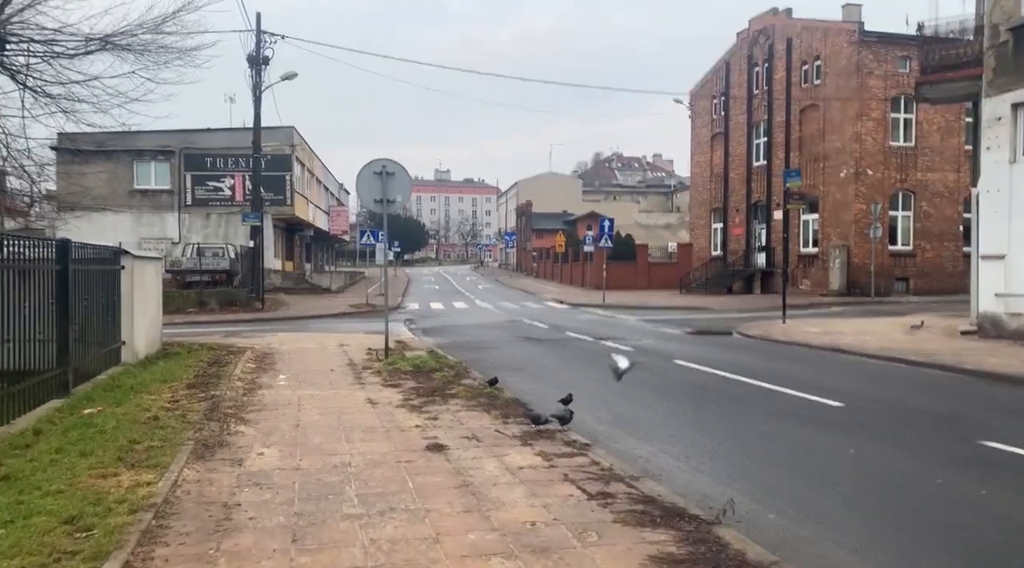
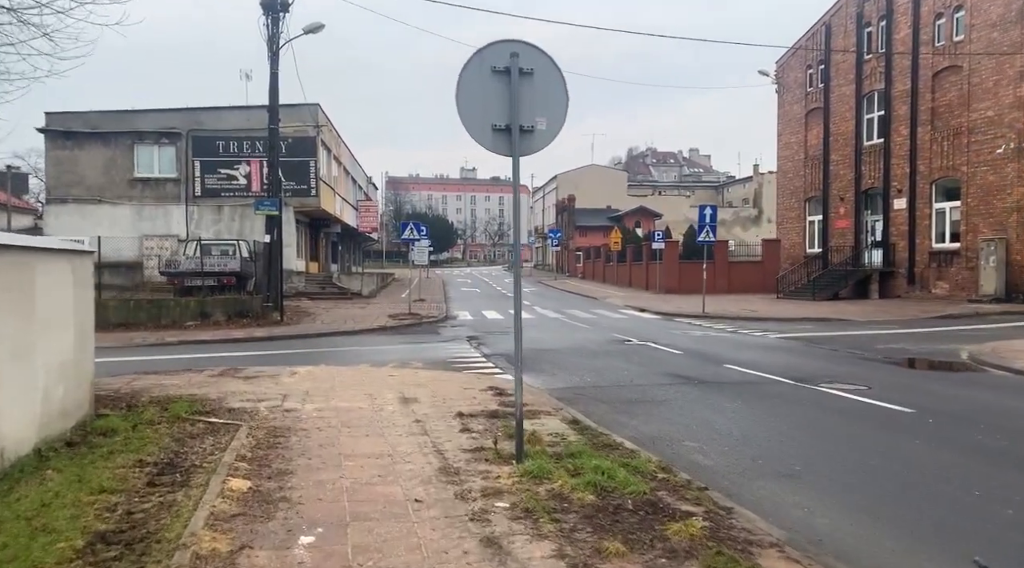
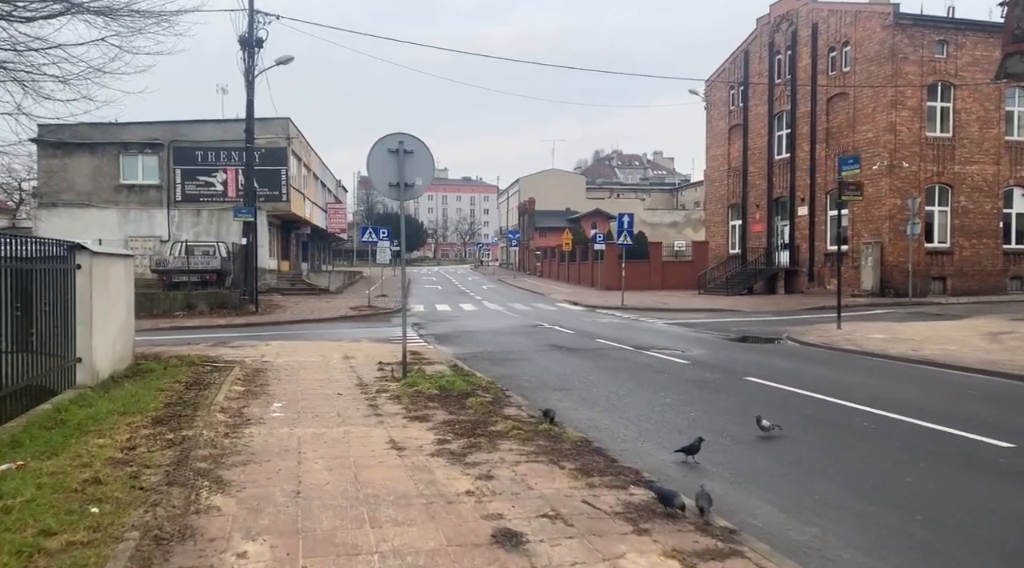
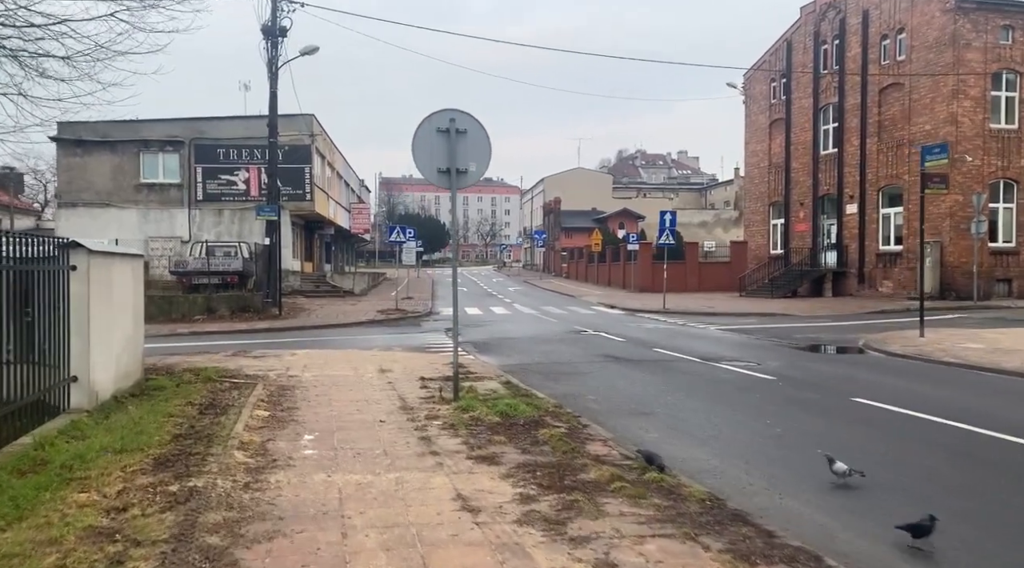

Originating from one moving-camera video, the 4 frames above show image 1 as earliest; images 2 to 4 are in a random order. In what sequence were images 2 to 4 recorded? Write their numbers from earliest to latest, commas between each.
3, 4, 2
